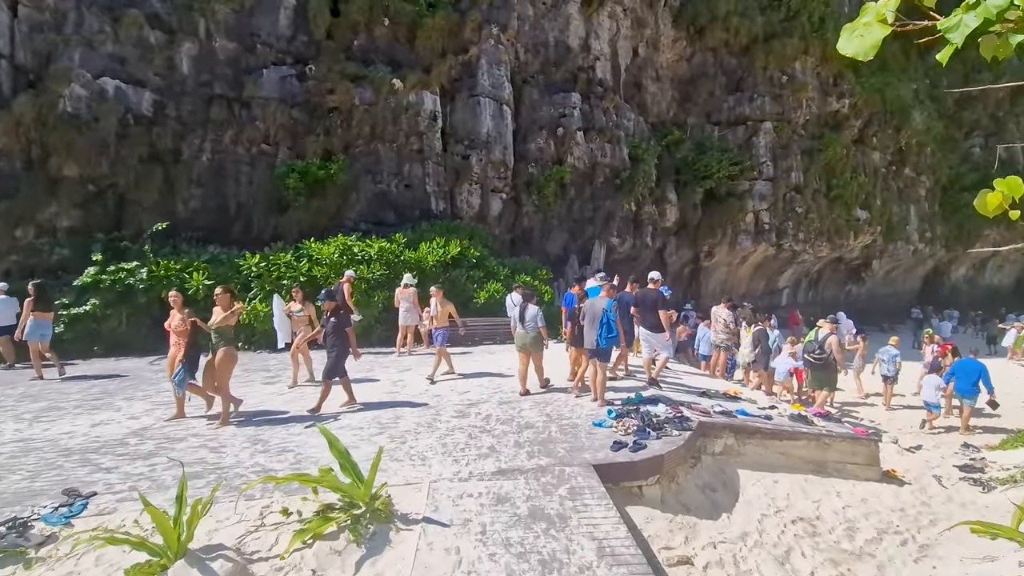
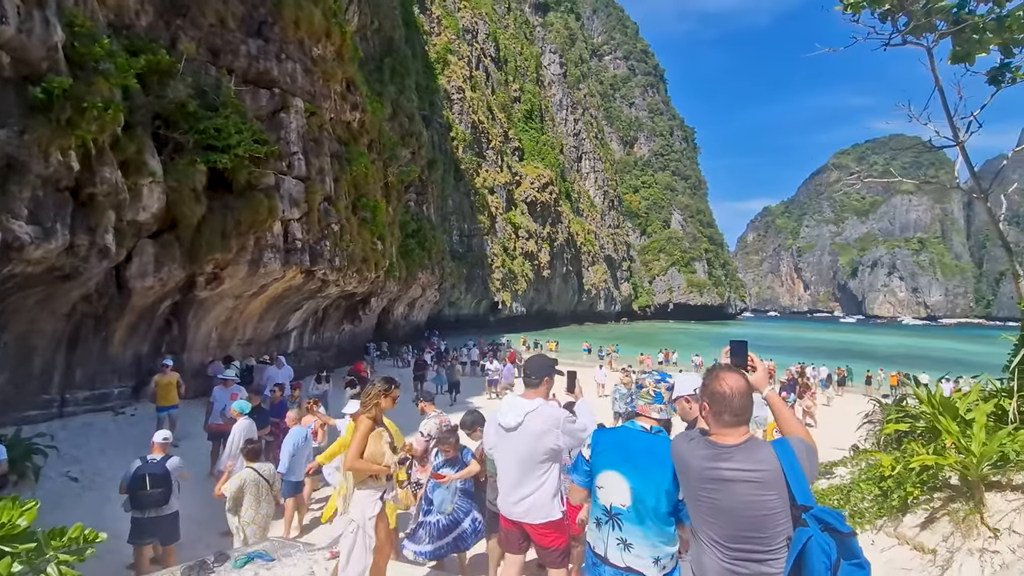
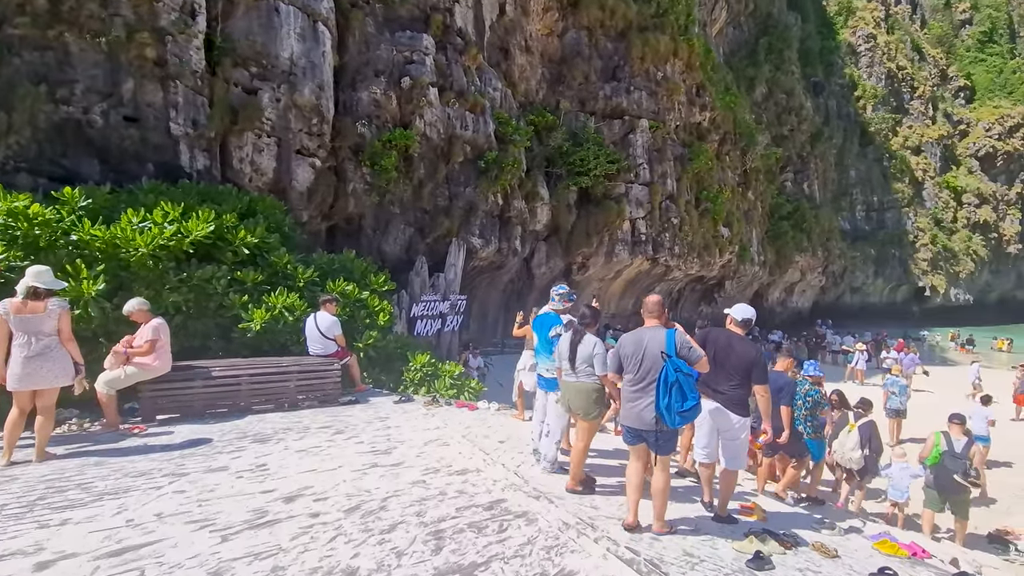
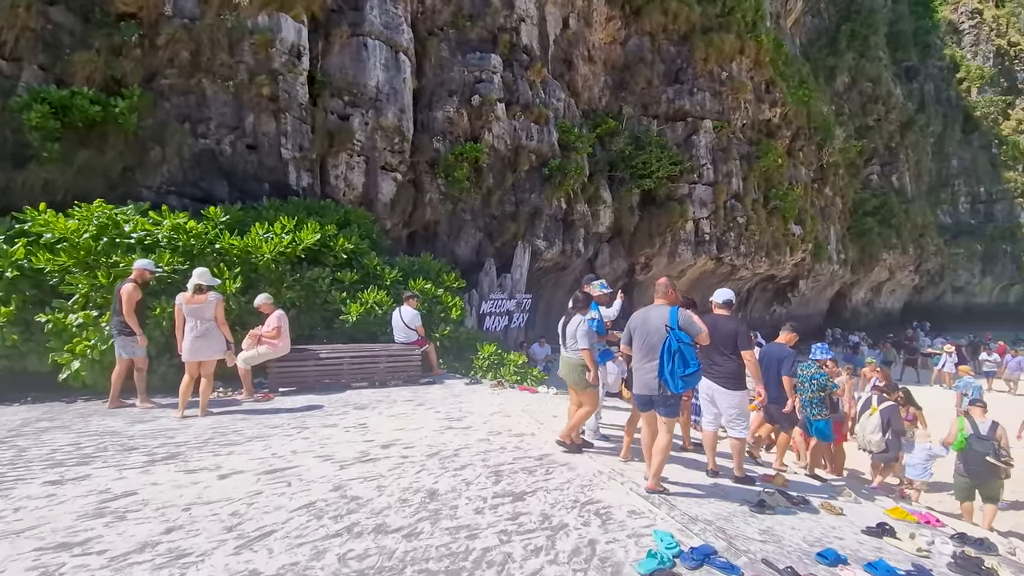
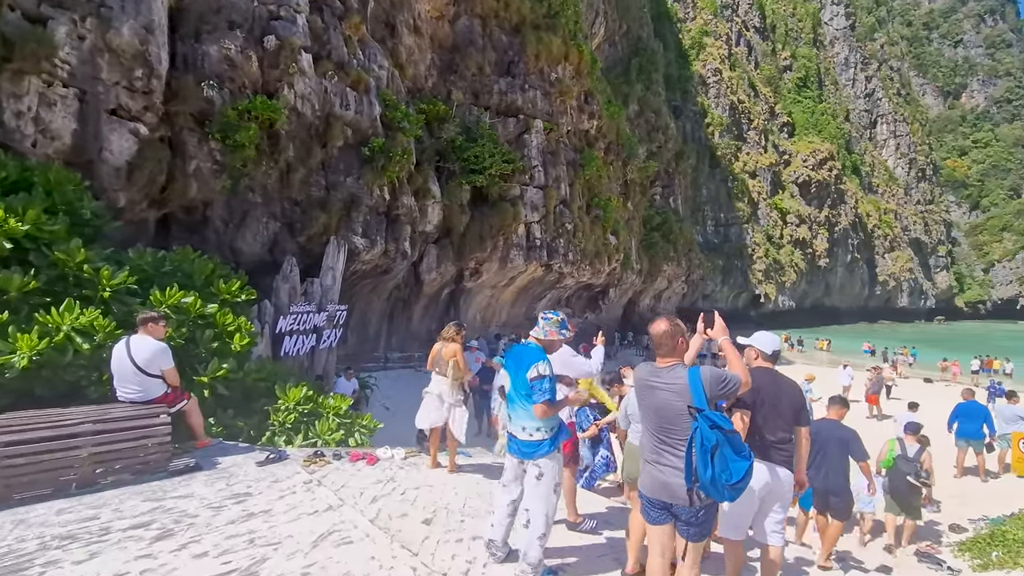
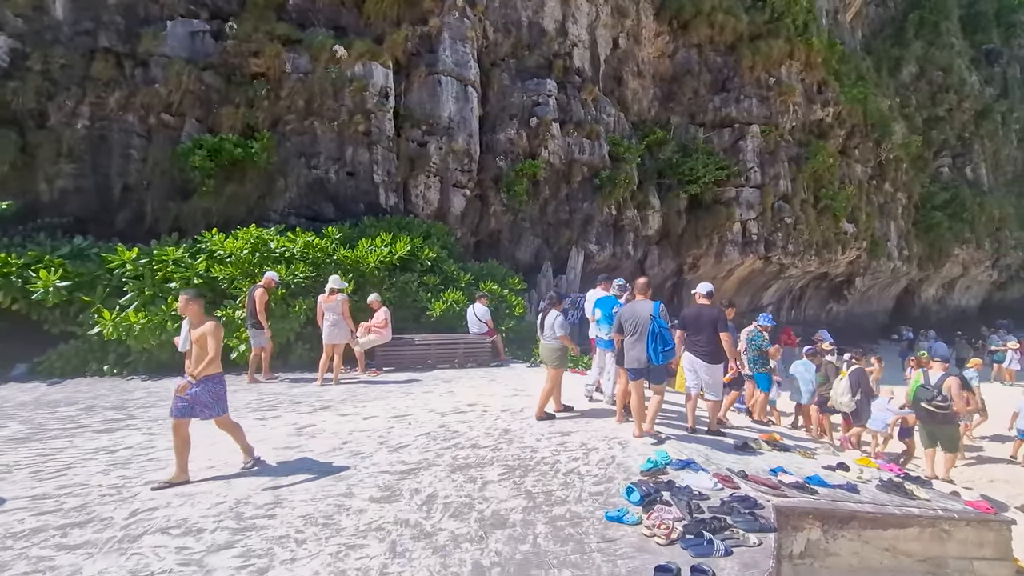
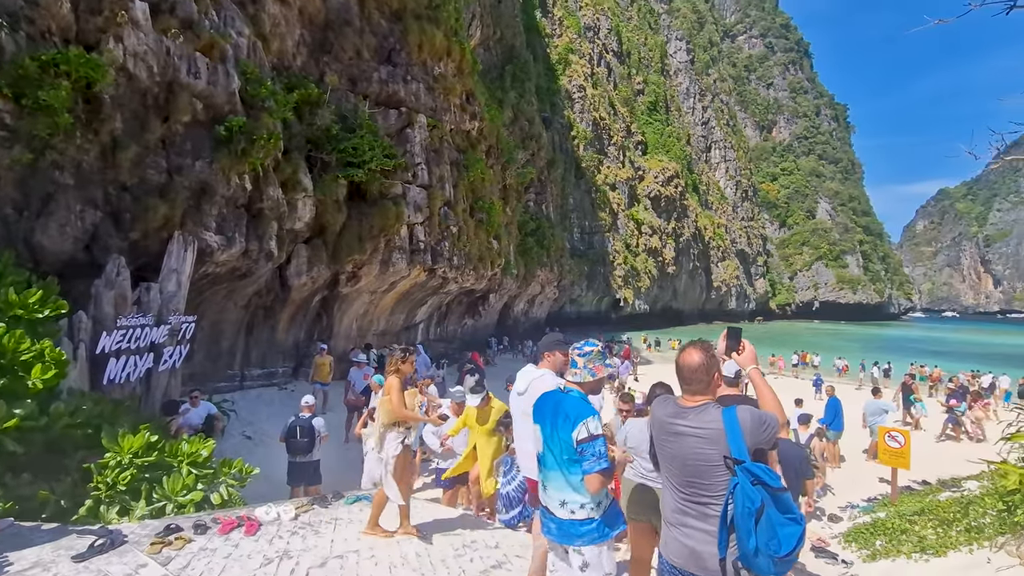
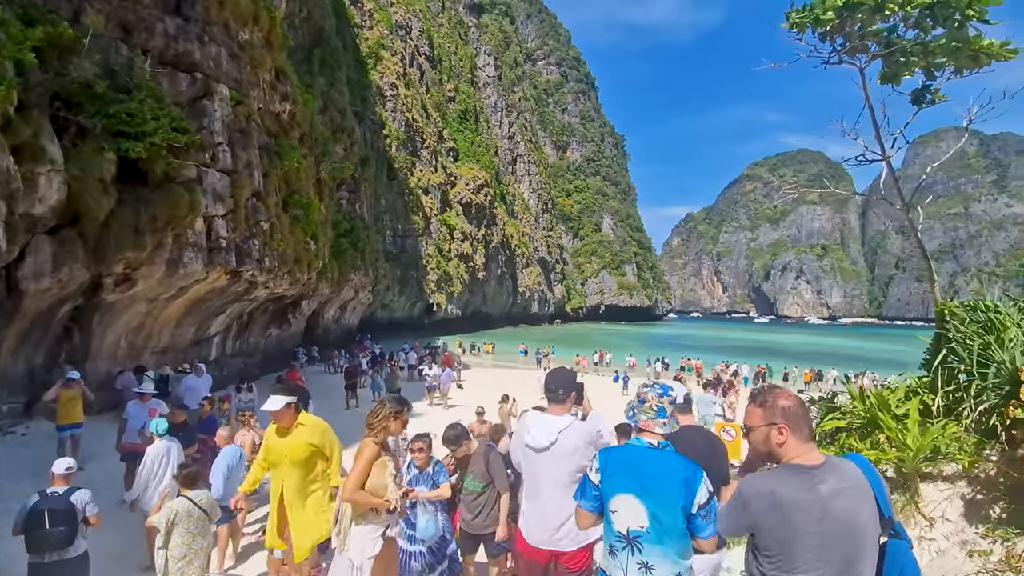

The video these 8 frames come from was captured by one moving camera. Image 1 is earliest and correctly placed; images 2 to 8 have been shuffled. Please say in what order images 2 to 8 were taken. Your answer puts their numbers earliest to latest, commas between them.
6, 4, 3, 5, 7, 2, 8
